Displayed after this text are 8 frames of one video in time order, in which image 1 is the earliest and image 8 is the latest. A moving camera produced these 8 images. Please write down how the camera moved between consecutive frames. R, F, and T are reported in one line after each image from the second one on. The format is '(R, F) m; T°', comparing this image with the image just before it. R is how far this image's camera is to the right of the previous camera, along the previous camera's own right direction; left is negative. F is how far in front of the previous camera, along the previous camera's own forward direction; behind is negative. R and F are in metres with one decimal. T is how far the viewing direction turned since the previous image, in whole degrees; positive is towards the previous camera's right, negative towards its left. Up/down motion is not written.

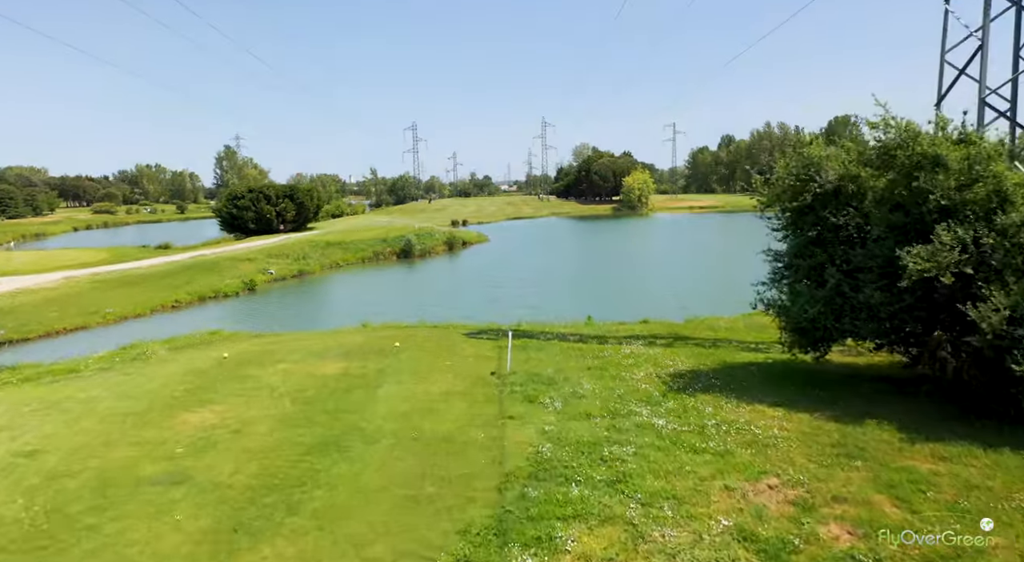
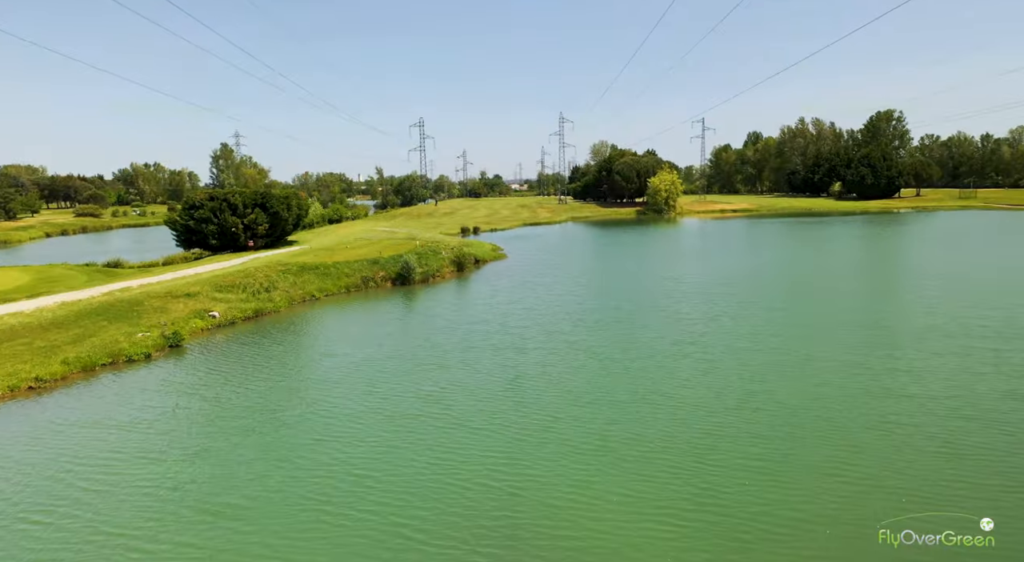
(-1.2, +11.7) m; -1°
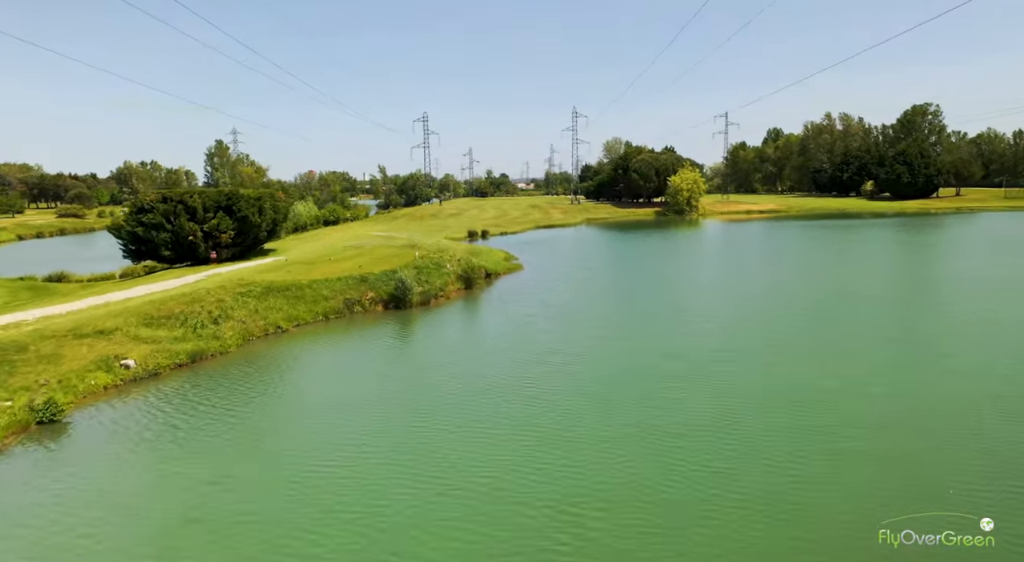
(-1.0, +8.9) m; -1°
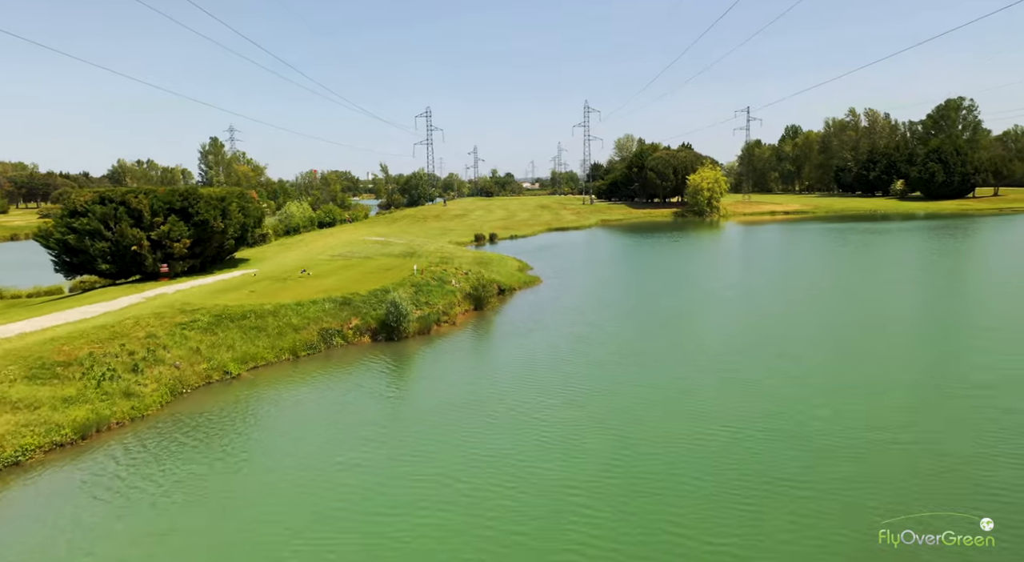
(-0.9, +7.6) m; 0°
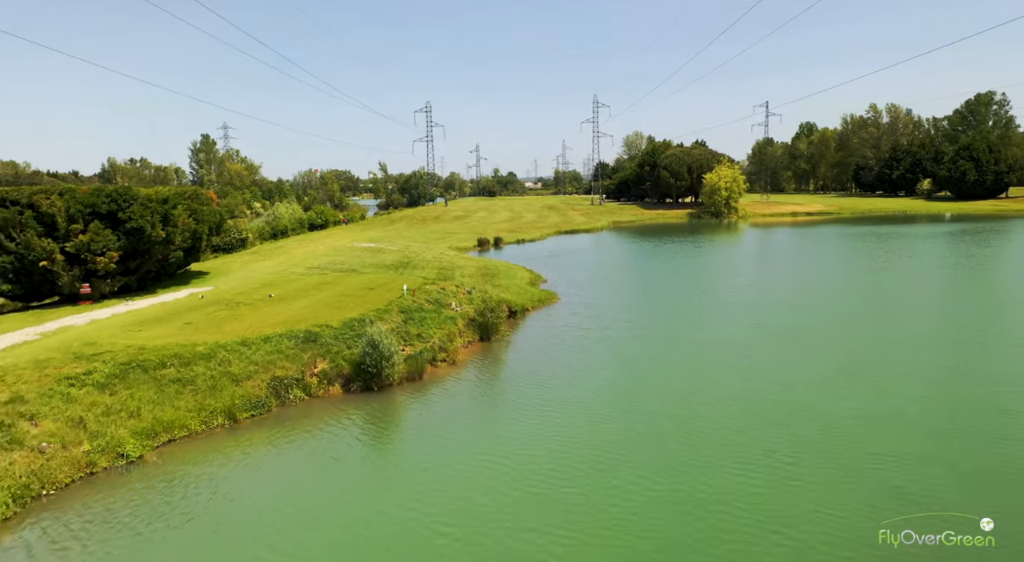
(-0.6, +7.0) m; 0°
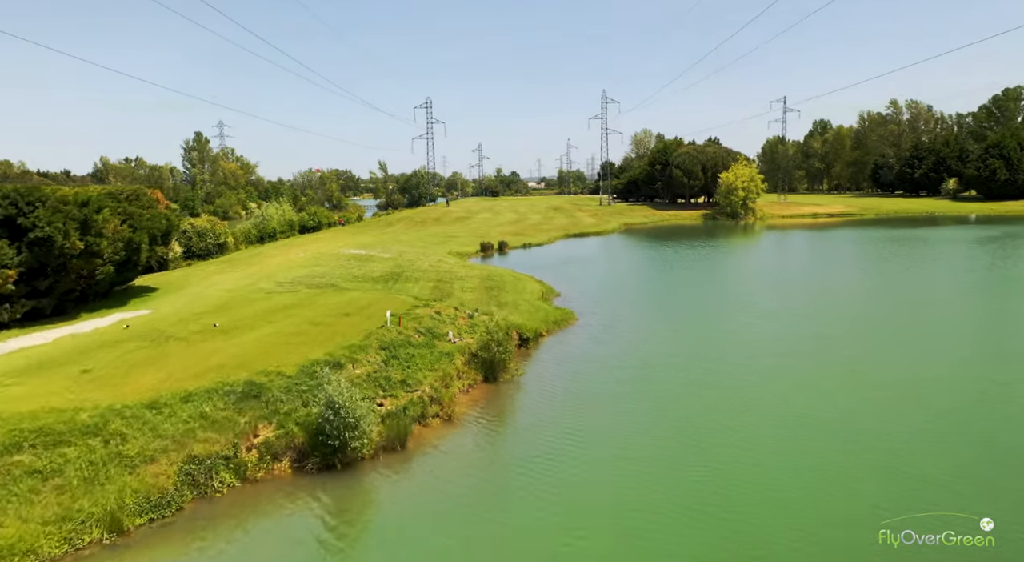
(-0.4, +5.9) m; 0°
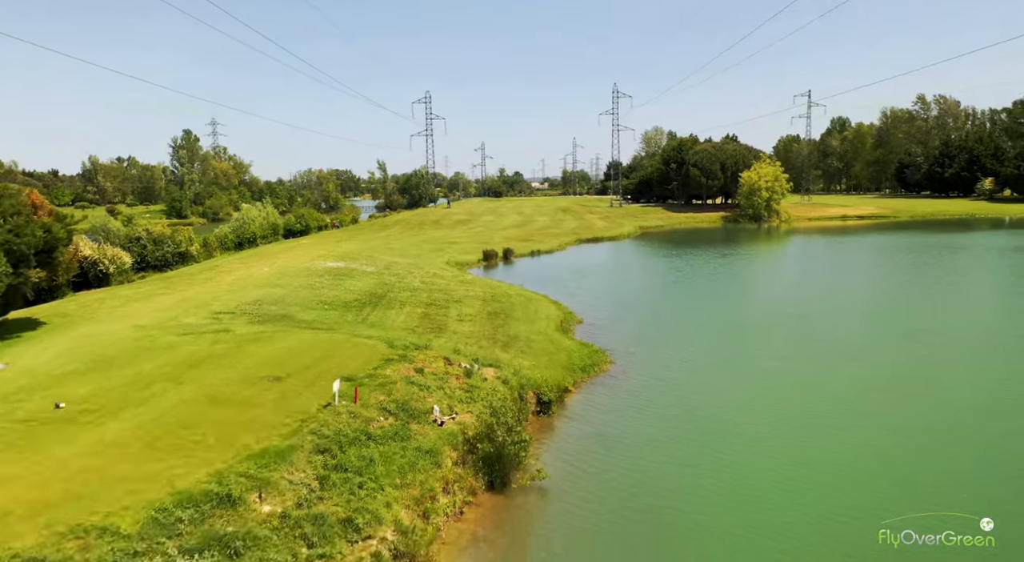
(-0.4, +7.6) m; 0°
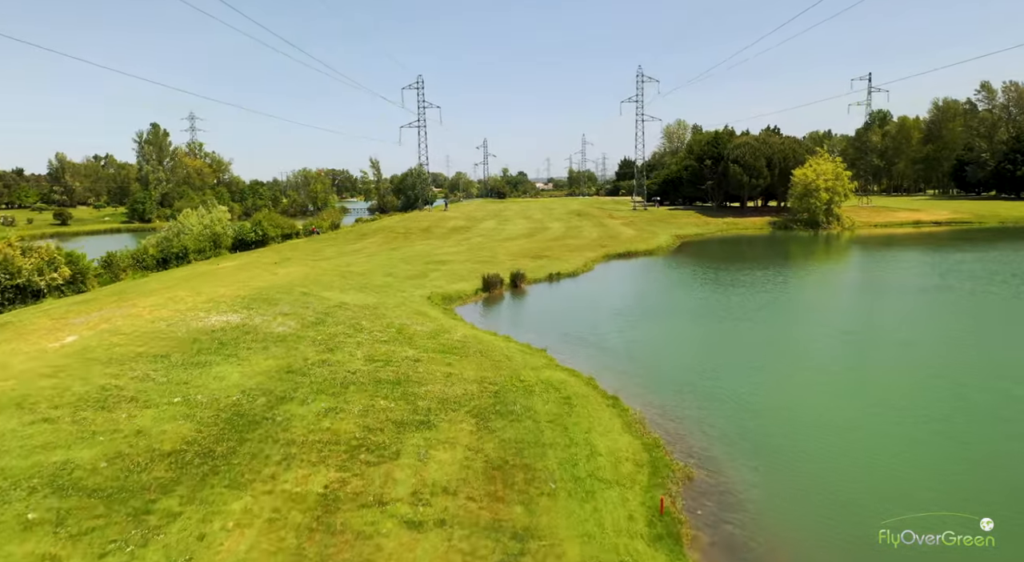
(-0.6, +16.4) m; 0°
